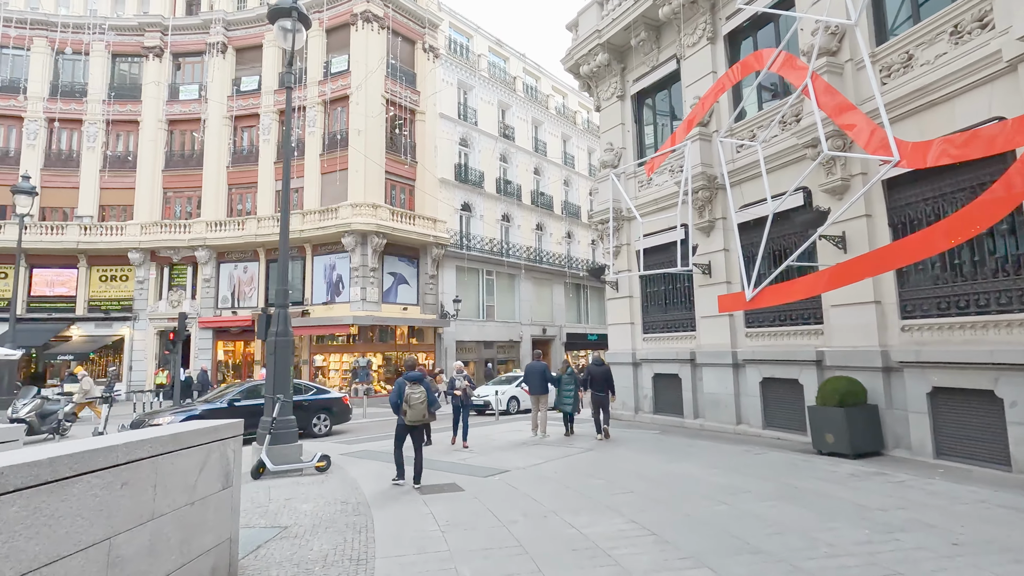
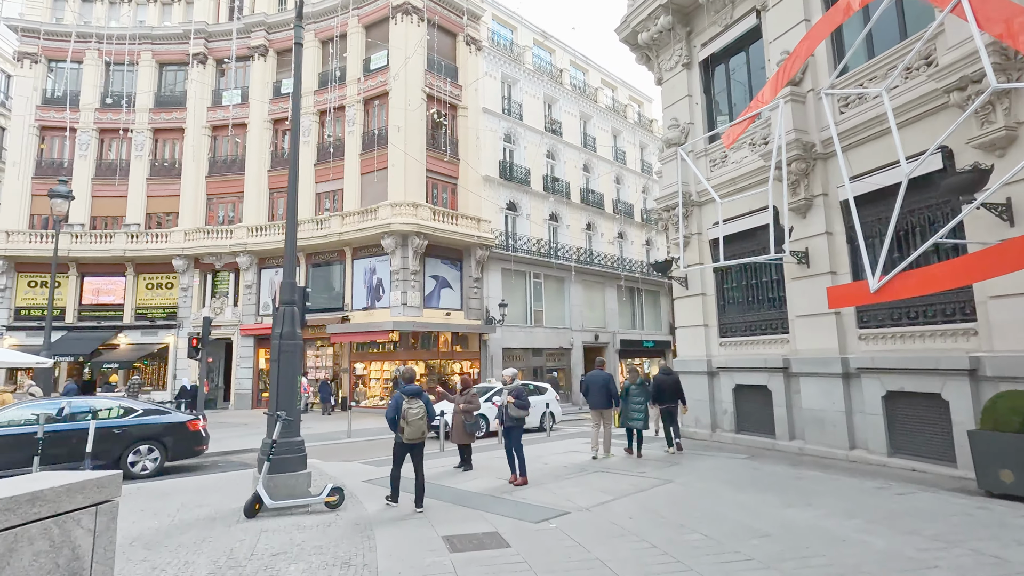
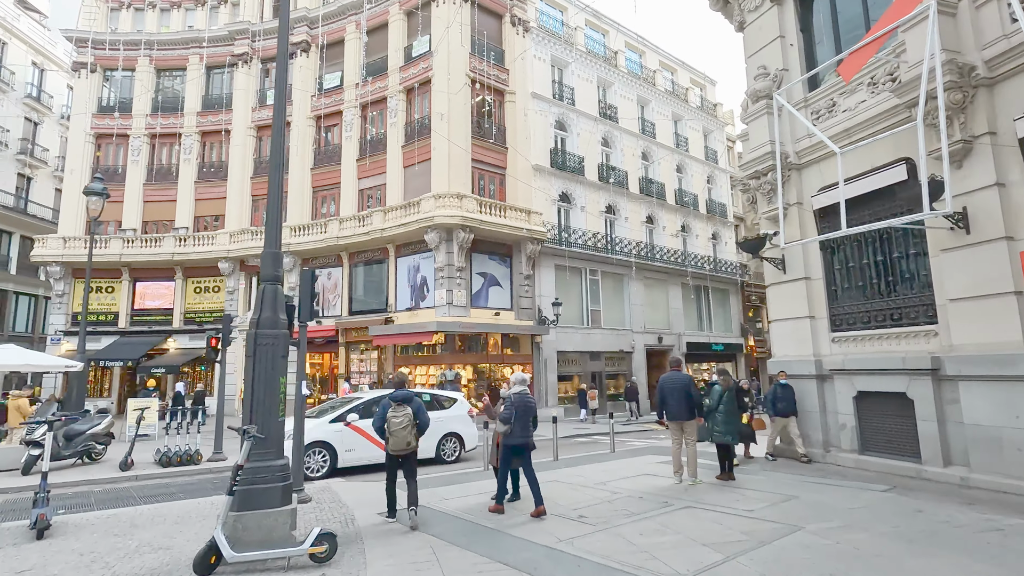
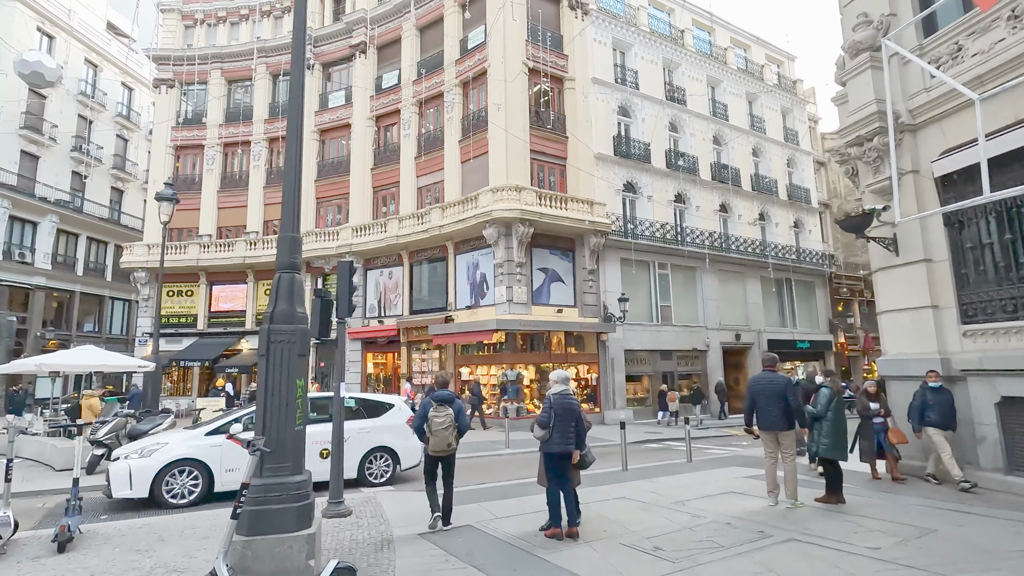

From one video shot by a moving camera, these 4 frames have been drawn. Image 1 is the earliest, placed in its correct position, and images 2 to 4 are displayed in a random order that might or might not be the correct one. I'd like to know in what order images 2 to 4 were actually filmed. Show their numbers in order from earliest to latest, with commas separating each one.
2, 3, 4
